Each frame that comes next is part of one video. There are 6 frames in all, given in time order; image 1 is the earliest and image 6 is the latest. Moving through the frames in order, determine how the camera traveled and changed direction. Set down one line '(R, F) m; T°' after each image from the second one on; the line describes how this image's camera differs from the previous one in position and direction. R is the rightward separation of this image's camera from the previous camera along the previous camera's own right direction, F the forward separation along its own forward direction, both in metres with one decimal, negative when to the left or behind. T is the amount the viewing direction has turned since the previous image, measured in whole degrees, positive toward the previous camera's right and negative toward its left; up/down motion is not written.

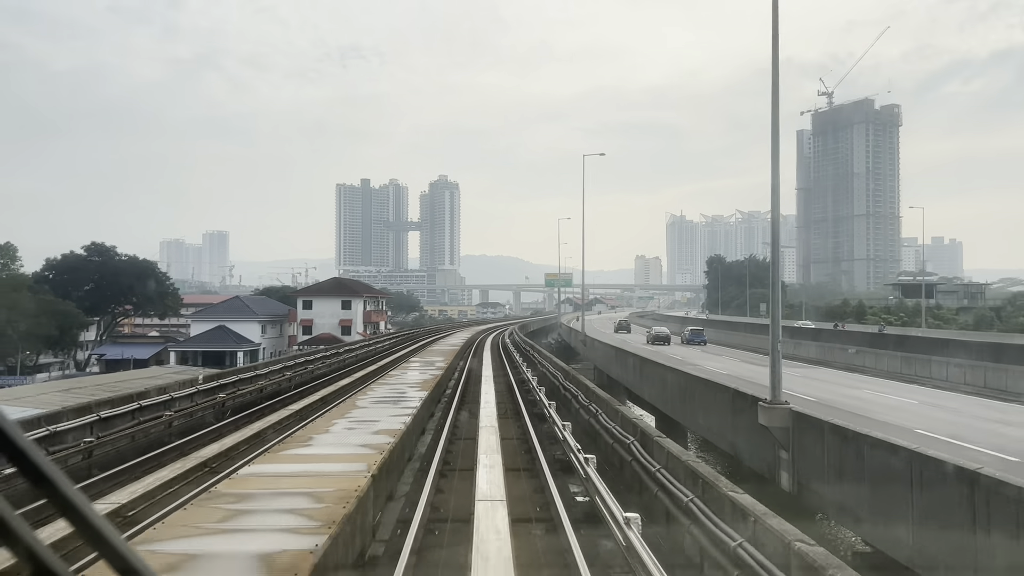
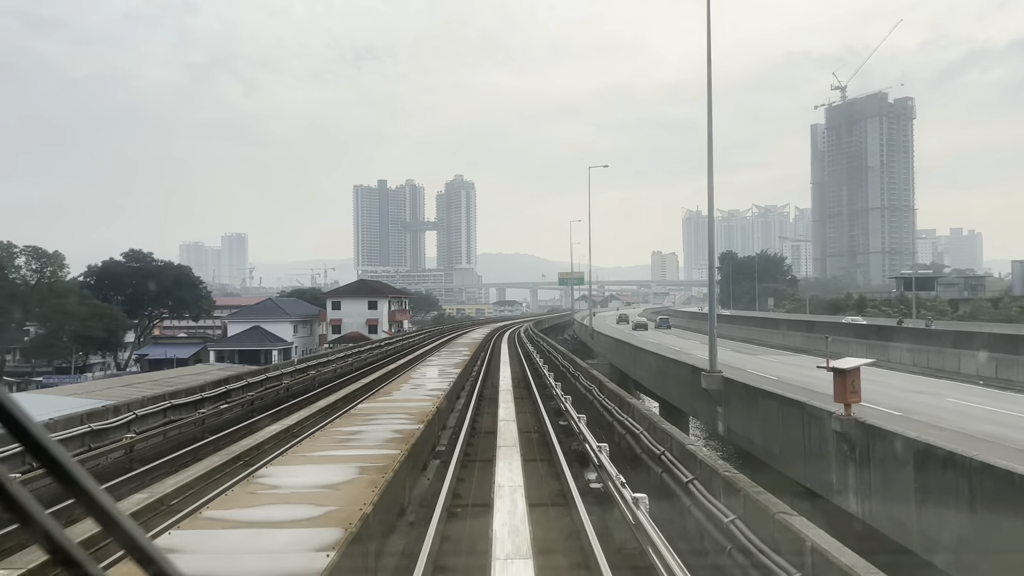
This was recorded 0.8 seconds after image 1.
(0.0, -0.8) m; -2°
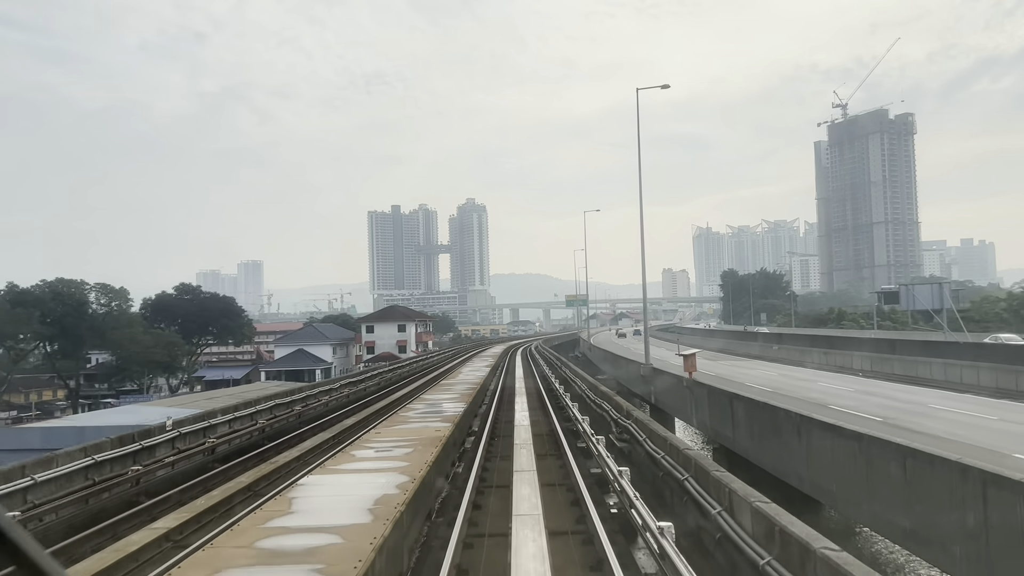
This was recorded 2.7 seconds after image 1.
(0.0, -1.8) m; -1°
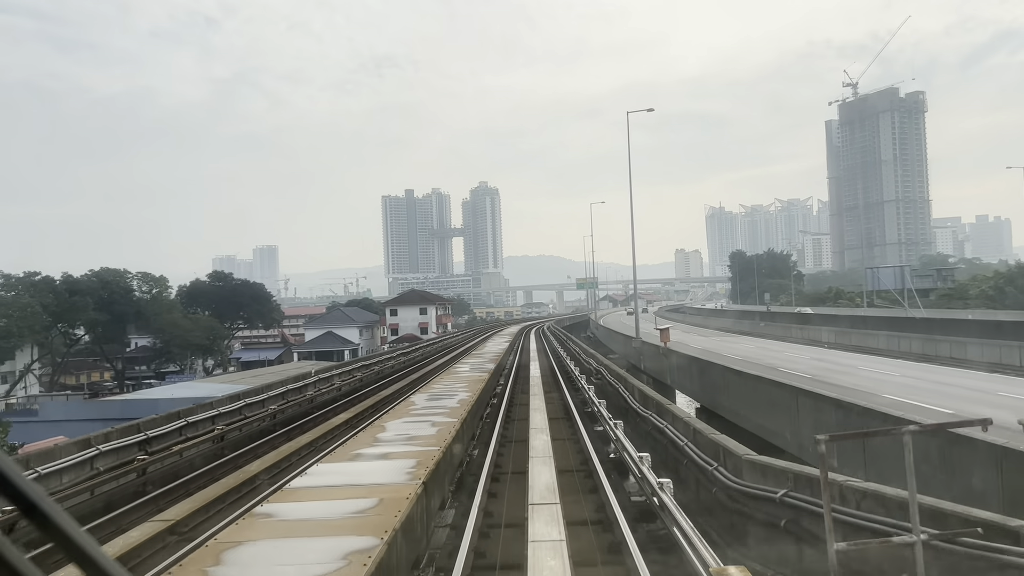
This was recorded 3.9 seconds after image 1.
(0.0, -1.1) m; -1°
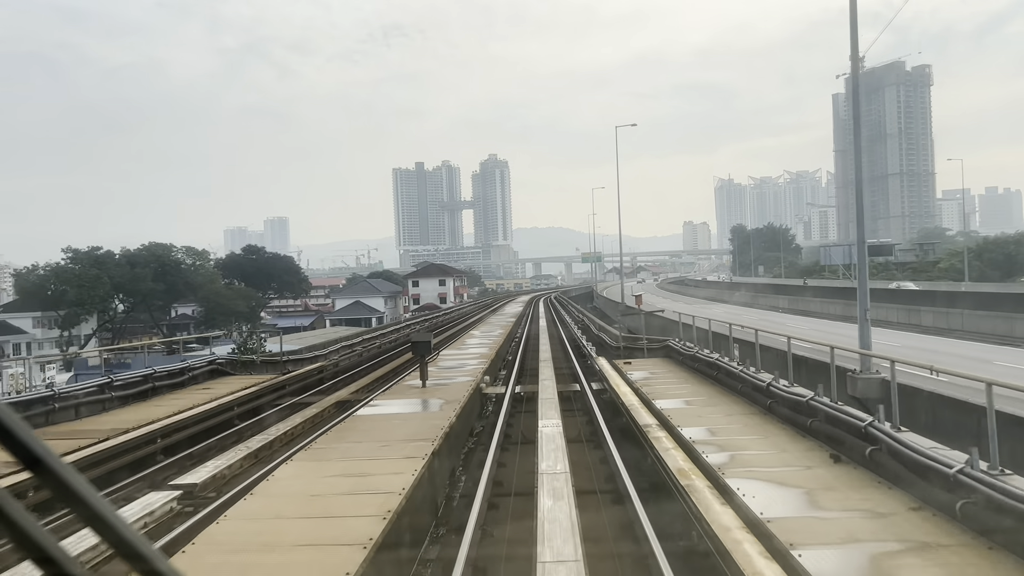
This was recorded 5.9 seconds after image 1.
(-0.1, -1.7) m; -1°
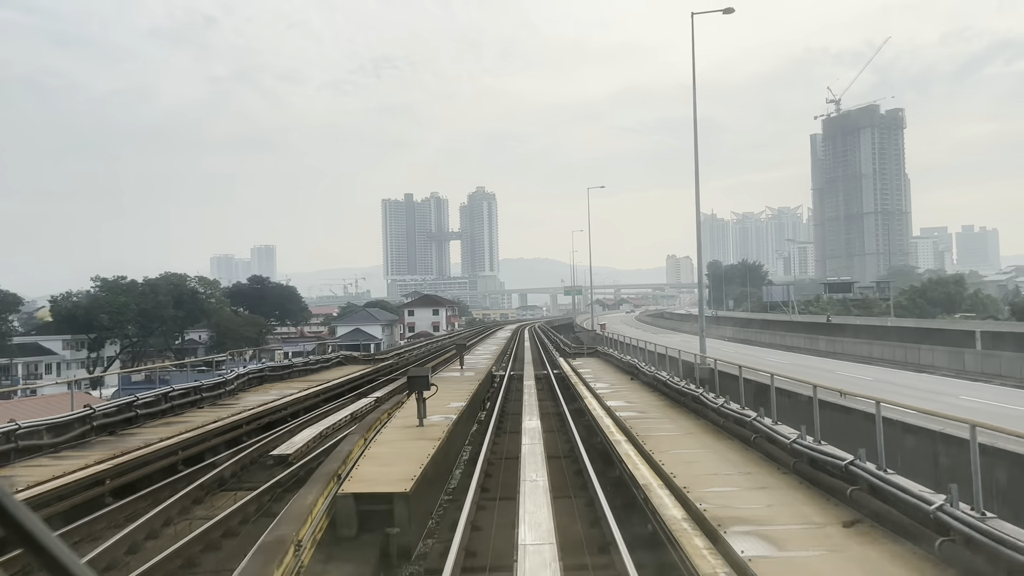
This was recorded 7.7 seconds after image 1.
(-0.1, -1.7) m; +1°
